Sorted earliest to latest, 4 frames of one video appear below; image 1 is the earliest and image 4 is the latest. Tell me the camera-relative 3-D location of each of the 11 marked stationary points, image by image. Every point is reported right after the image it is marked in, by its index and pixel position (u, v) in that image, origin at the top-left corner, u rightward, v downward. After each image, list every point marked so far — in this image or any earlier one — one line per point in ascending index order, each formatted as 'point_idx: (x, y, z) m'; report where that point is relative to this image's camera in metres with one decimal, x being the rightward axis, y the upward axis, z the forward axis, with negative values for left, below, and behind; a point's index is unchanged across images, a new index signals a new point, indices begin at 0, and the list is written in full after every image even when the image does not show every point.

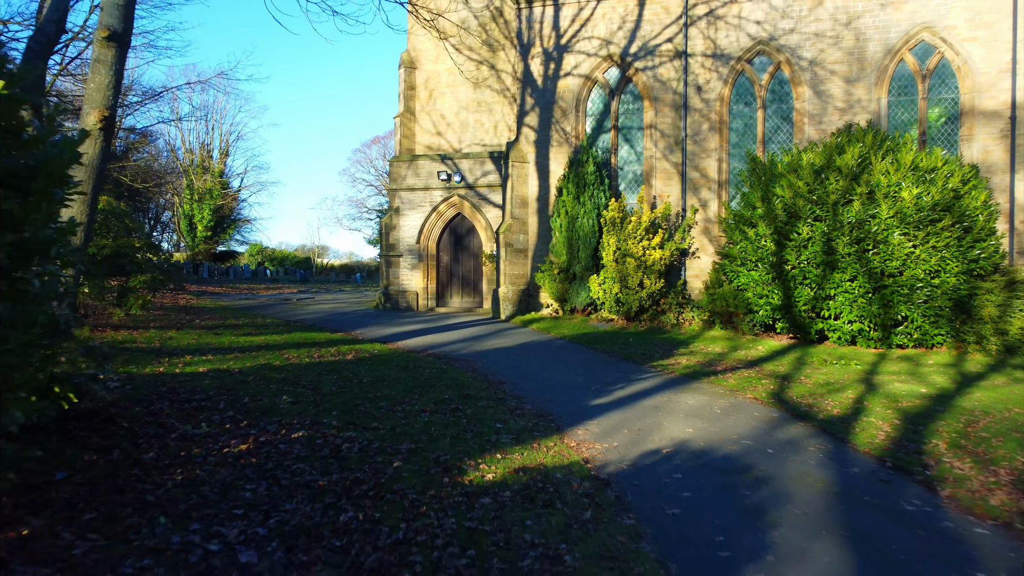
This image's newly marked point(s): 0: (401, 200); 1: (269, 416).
0: (-2.7, +2.1, +18.0) m
1: (-2.2, -1.1, +6.7) m
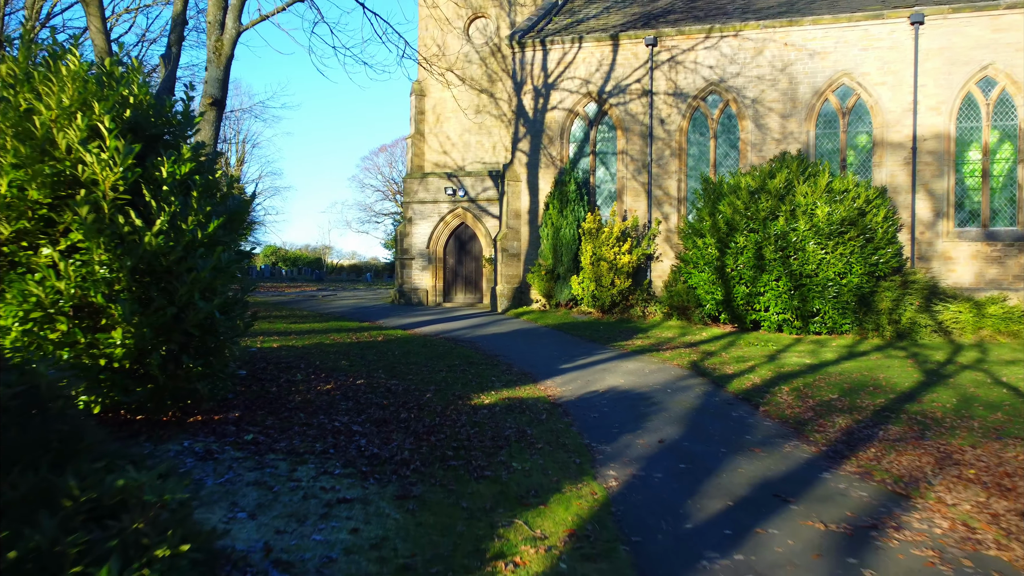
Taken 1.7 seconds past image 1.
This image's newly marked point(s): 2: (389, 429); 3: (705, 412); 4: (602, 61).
0: (-2.8, +2.2, +21.2) m
1: (-2.3, -1.1, +9.9) m
2: (-1.1, -1.3, +6.8) m
3: (+2.0, -1.3, +7.8) m
4: (+2.3, +5.8, +19.0) m
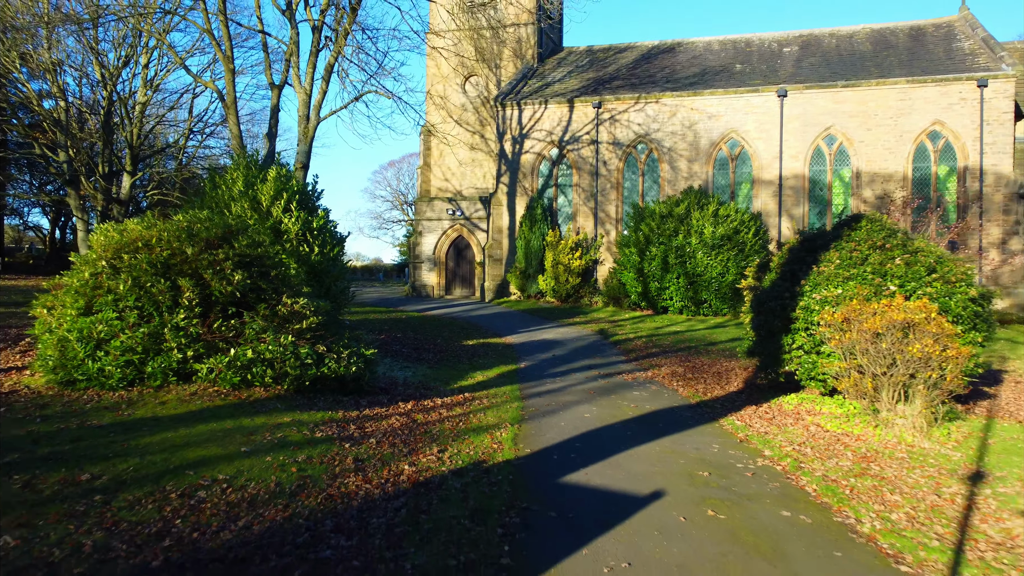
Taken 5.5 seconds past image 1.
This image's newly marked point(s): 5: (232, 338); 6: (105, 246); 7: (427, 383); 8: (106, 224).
0: (-3.4, +2.3, +28.1) m
1: (-2.9, -1.0, +16.8) m
2: (-1.7, -1.2, +13.7) m
3: (+1.5, -1.2, +14.7) m
4: (+1.7, +5.9, +25.9) m
5: (-3.1, -0.6, +8.3) m
6: (-4.5, +0.5, +8.2) m
7: (-1.2, -1.3, +10.1) m
8: (-4.7, +0.7, +8.6) m
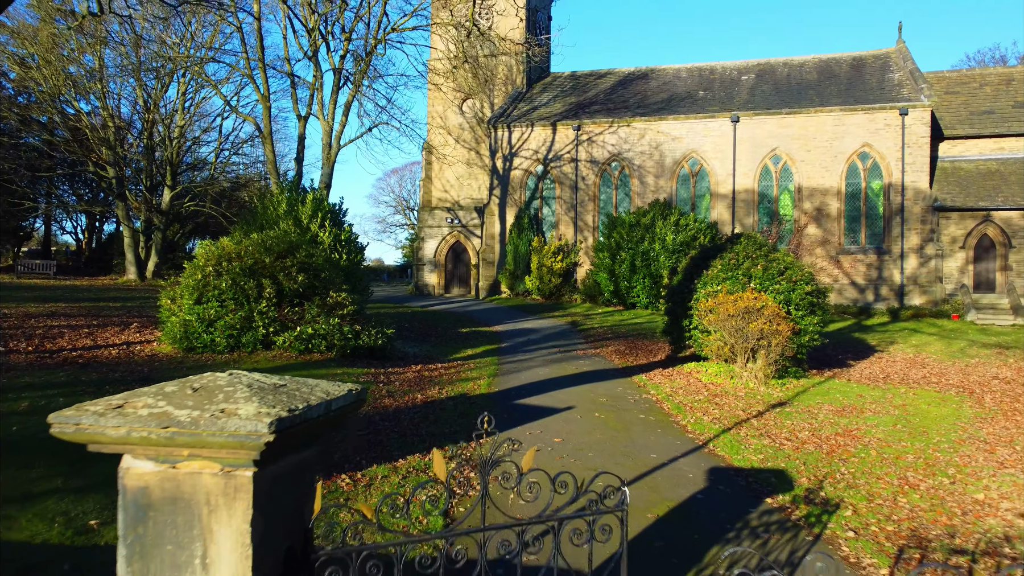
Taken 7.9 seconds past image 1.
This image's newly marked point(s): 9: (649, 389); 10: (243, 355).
0: (-3.7, +2.3, +31.8) m
1: (-3.2, -0.9, +20.5) m
2: (-2.0, -1.1, +17.5) m
3: (+1.1, -1.1, +18.5) m
4: (+1.4, +5.9, +29.7) m
5: (-3.5, -0.5, +12.1) m
6: (-4.8, +0.5, +11.9) m
7: (-1.5, -1.3, +13.8) m
8: (-5.1, +0.8, +12.4) m
9: (+2.0, -1.5, +10.8) m
10: (-4.1, -1.0, +11.4) m
